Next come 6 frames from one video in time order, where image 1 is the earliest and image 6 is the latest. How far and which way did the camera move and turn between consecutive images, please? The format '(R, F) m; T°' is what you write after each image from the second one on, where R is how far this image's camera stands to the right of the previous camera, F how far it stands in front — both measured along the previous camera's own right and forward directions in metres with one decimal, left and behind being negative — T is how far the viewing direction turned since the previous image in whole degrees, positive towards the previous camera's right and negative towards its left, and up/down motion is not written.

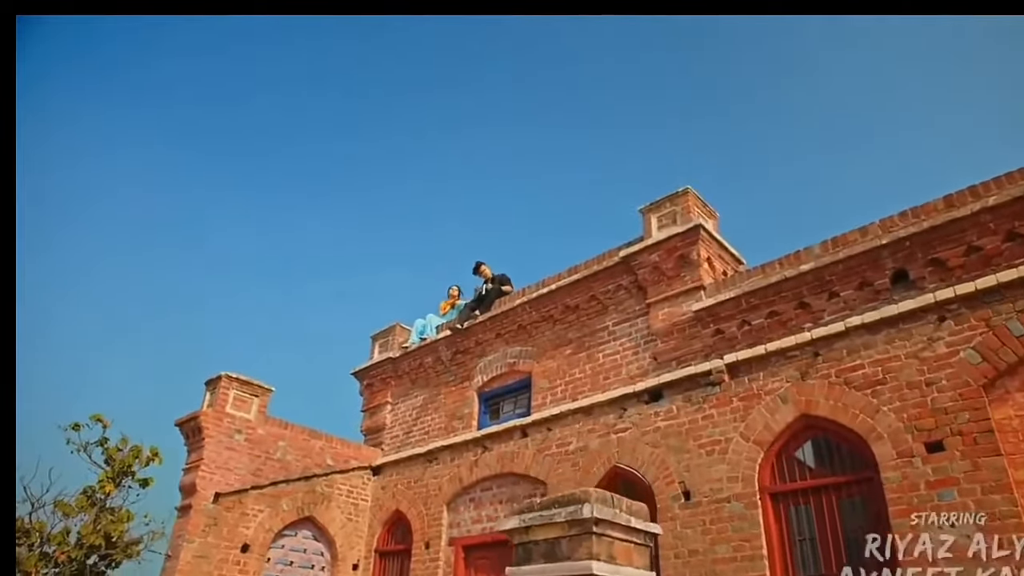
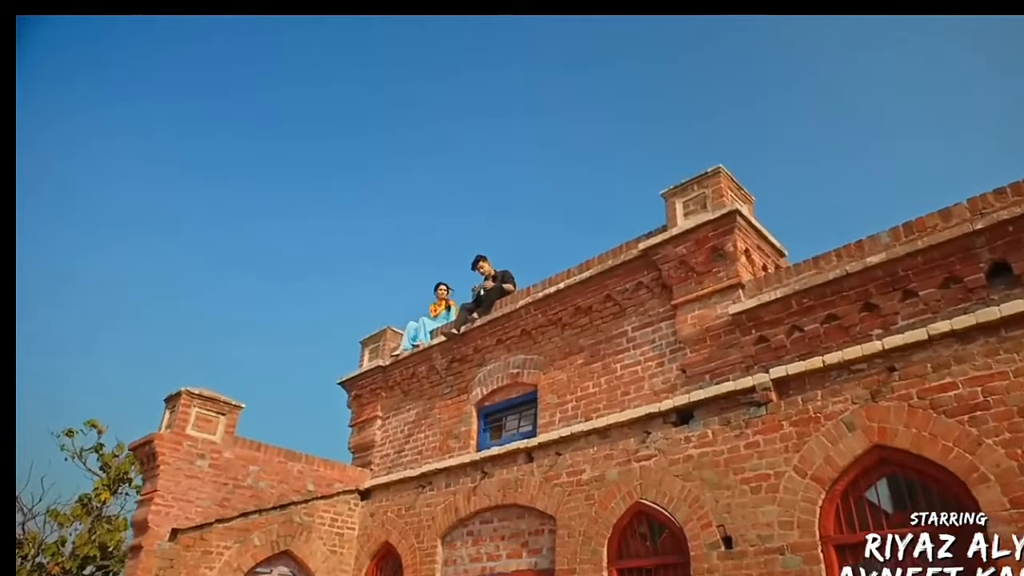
(+0.1, +1.6) m; -1°
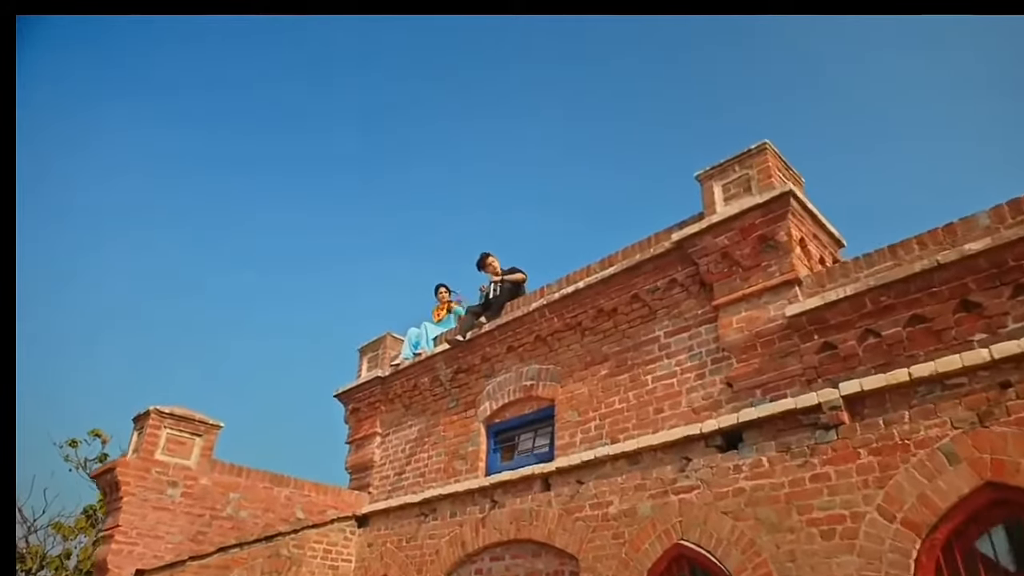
(0.0, +1.3) m; -1°
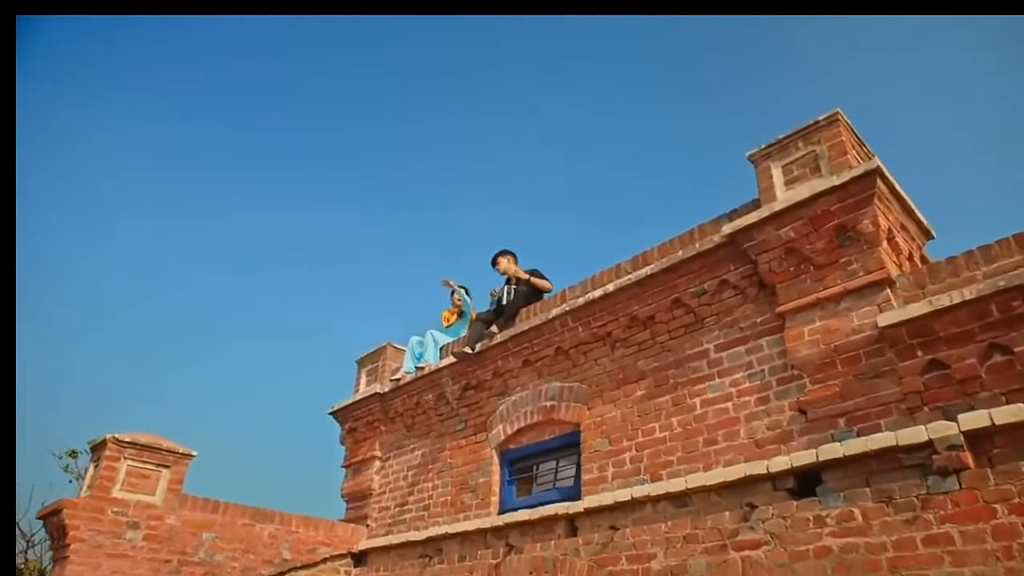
(-0.1, +1.3) m; -1°
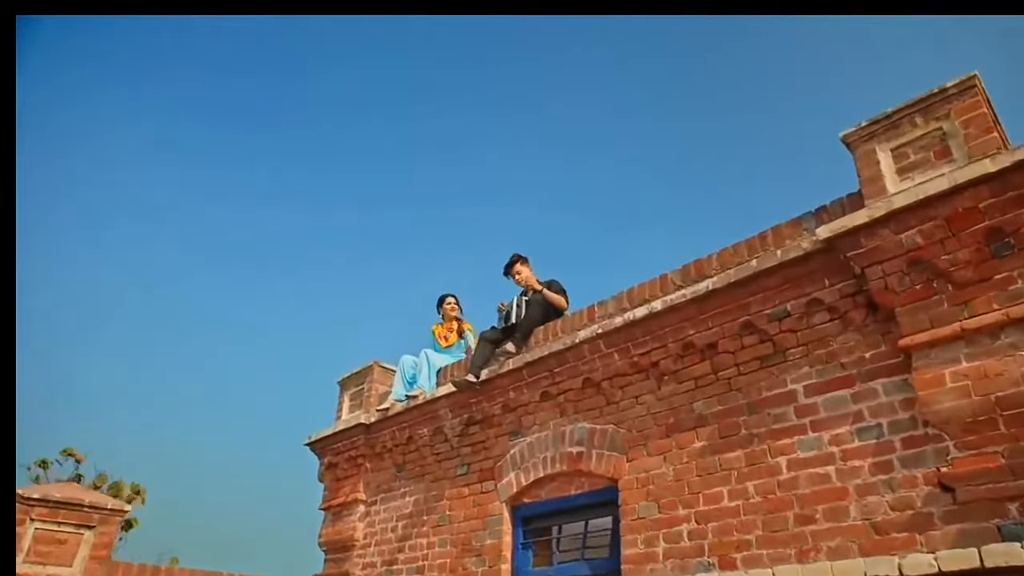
(-0.2, +1.6) m; 0°
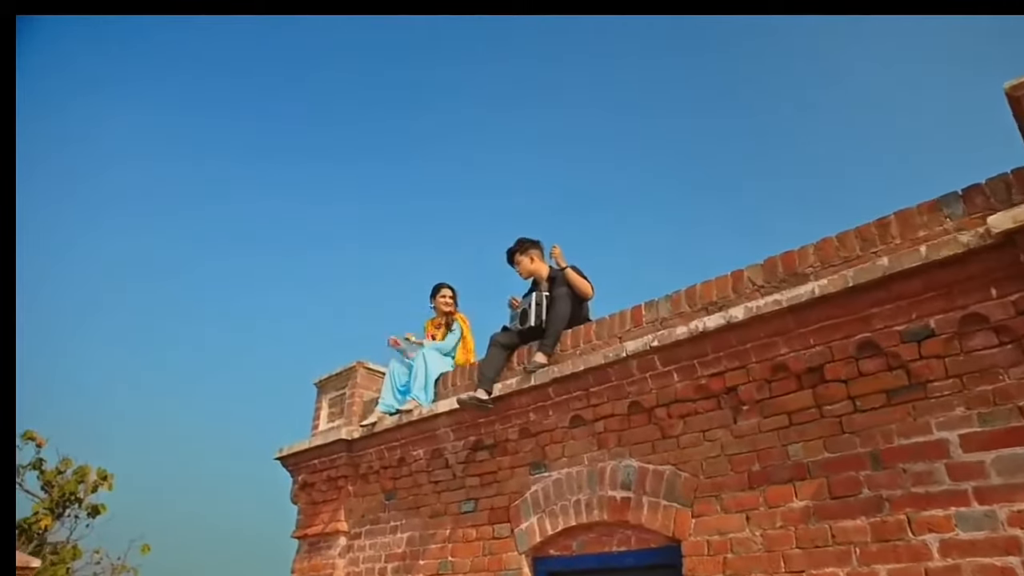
(-0.3, +1.4) m; +2°
